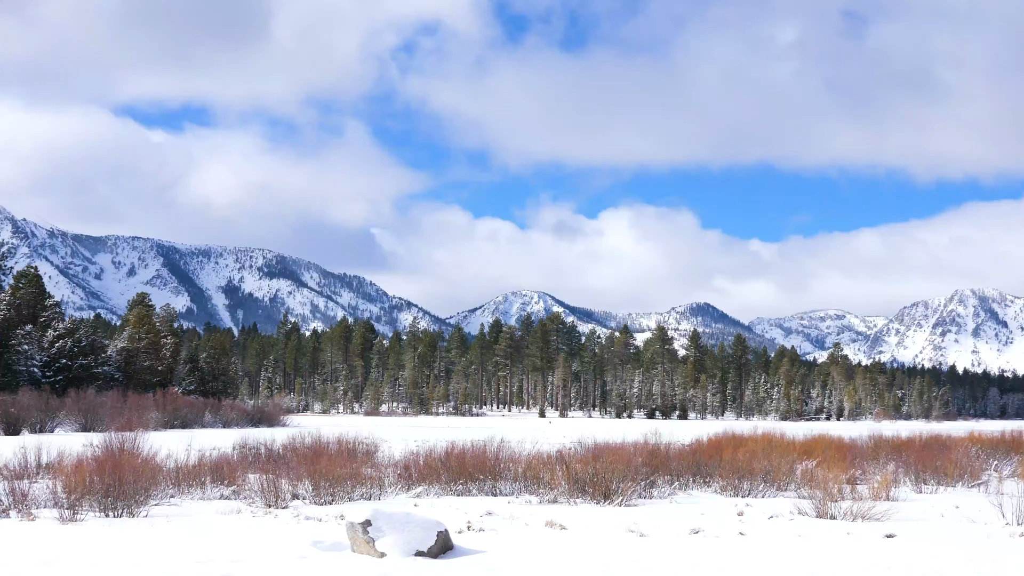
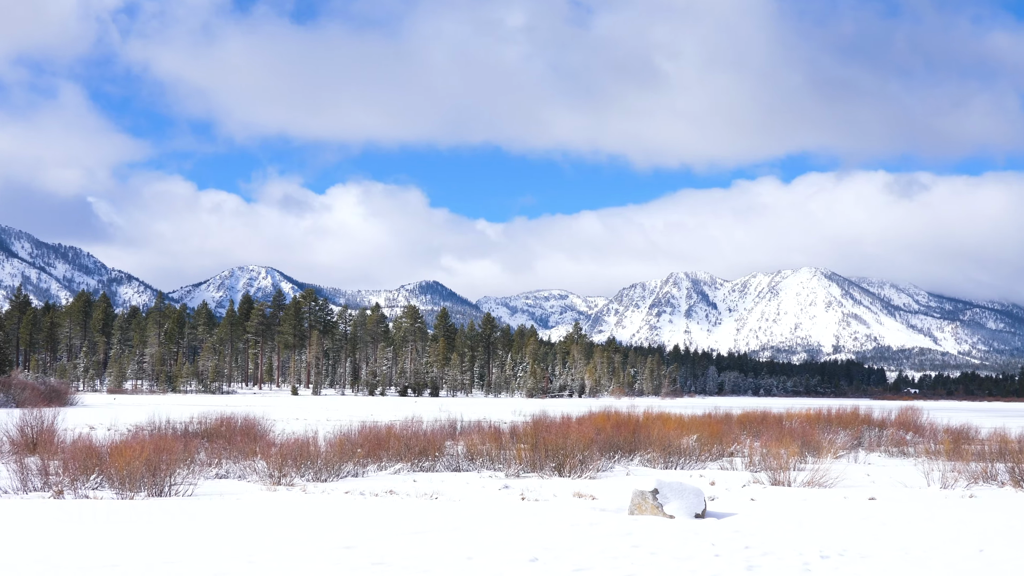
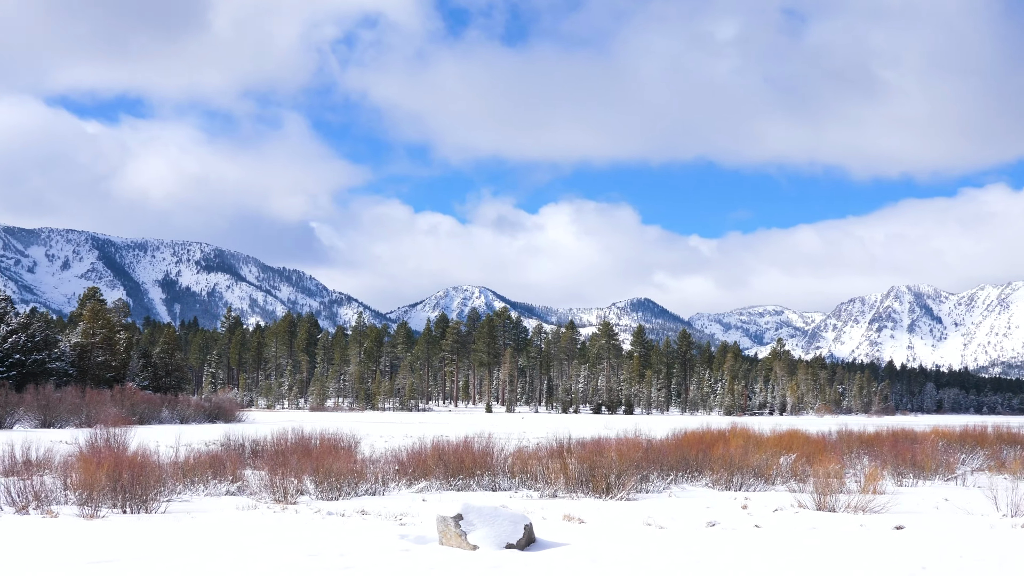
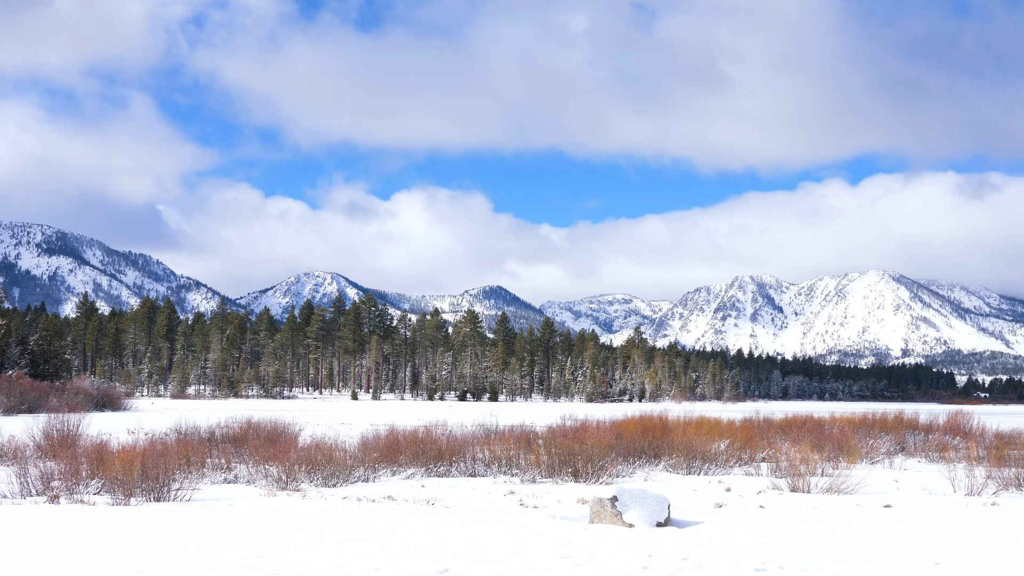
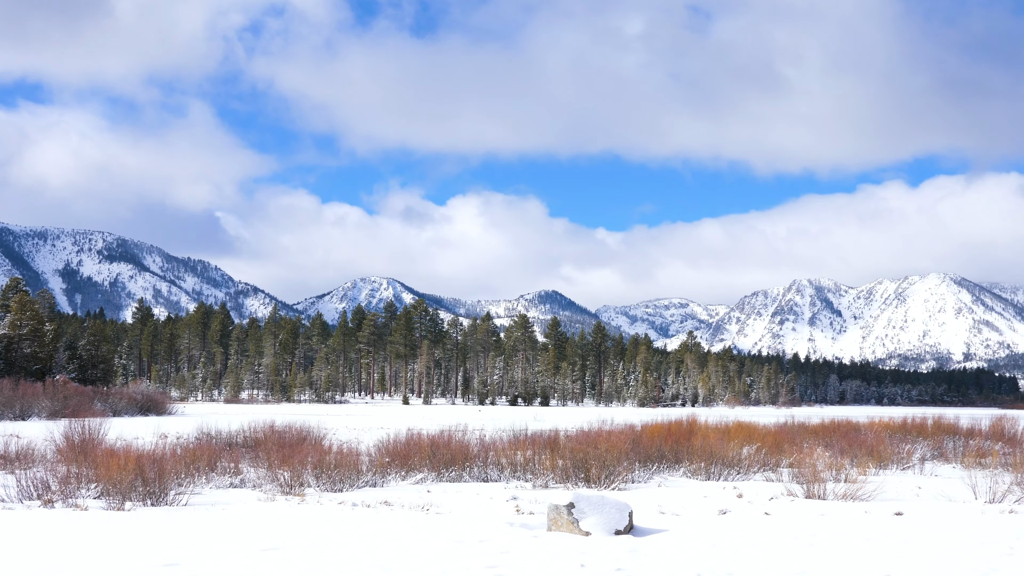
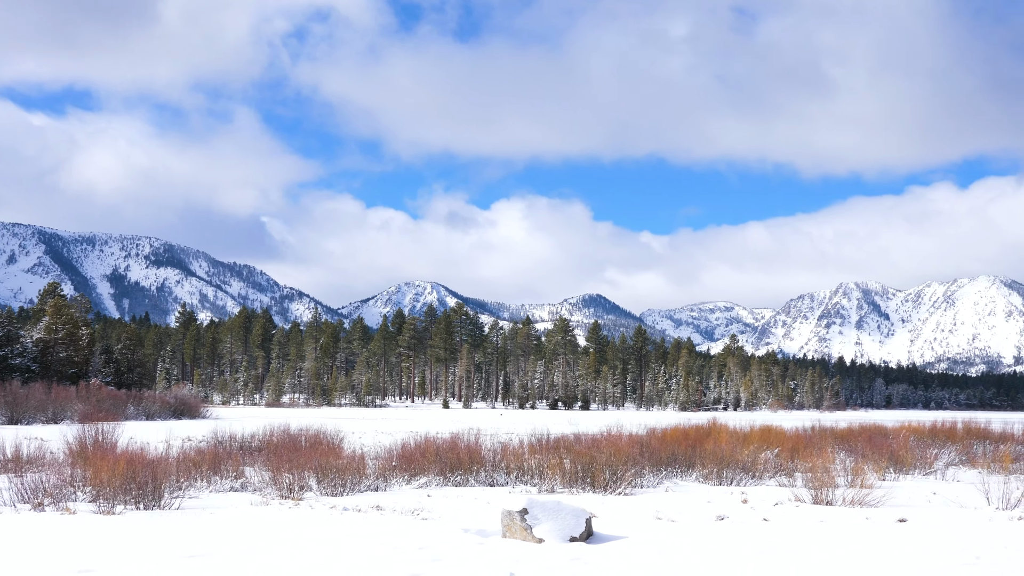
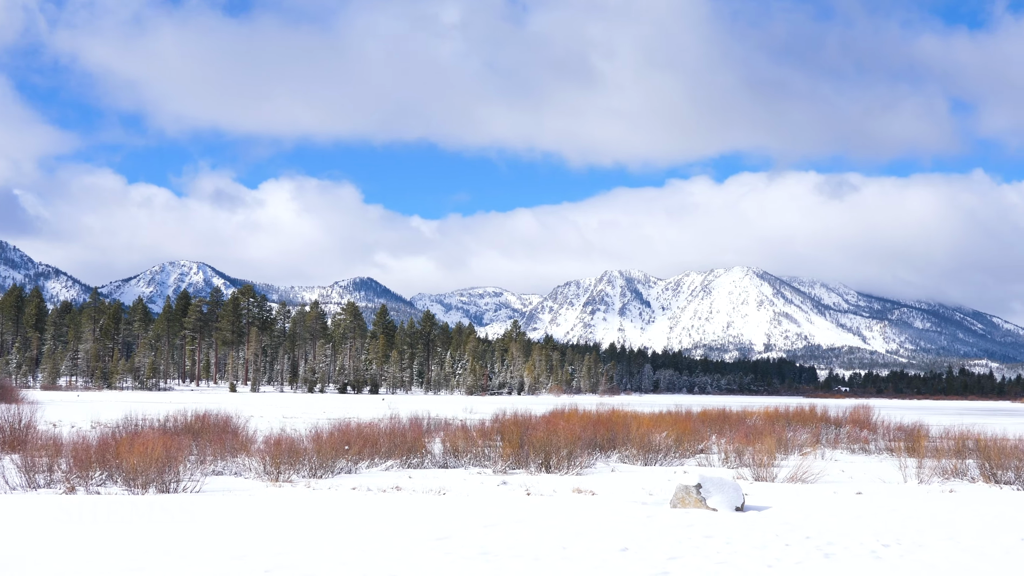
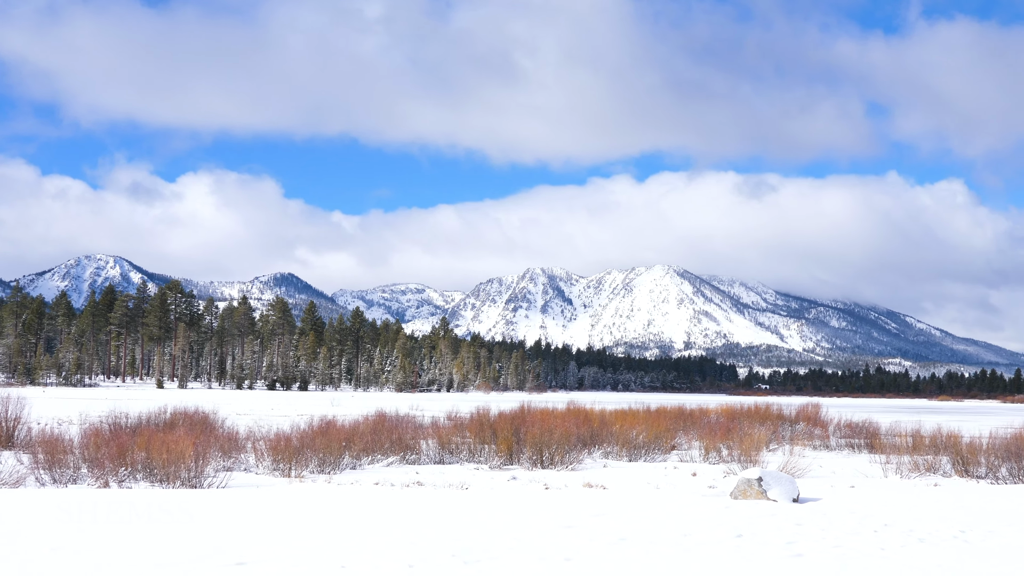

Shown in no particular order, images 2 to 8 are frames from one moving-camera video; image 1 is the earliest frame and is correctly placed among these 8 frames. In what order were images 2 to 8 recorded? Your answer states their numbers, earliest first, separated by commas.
3, 6, 5, 4, 2, 7, 8
